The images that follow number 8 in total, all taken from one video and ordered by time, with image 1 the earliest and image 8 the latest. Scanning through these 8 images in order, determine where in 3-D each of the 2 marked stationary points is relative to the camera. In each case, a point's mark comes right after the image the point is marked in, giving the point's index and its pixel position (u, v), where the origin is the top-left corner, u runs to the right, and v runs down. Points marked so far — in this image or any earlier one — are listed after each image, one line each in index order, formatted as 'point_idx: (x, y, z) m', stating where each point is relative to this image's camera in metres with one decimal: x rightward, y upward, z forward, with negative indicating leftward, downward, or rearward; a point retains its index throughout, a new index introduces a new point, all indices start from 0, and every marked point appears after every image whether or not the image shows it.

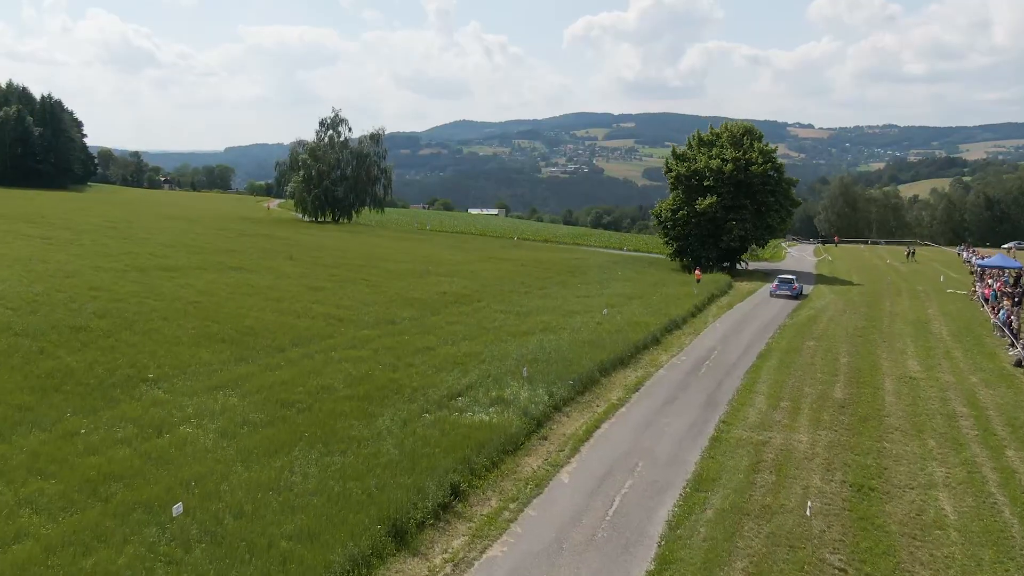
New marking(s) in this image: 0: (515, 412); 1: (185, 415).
0: (0.0, -2.1, +15.9) m
1: (-5.5, -2.1, +15.8) m
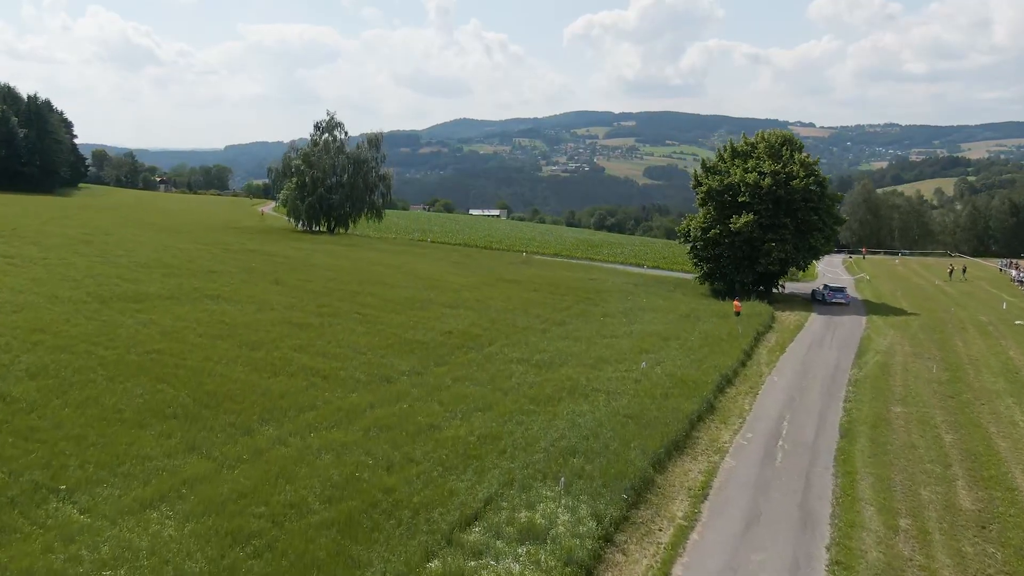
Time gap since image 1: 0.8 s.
0: (+0.5, -3.3, +11.5) m
1: (-5.0, -3.3, +11.4) m
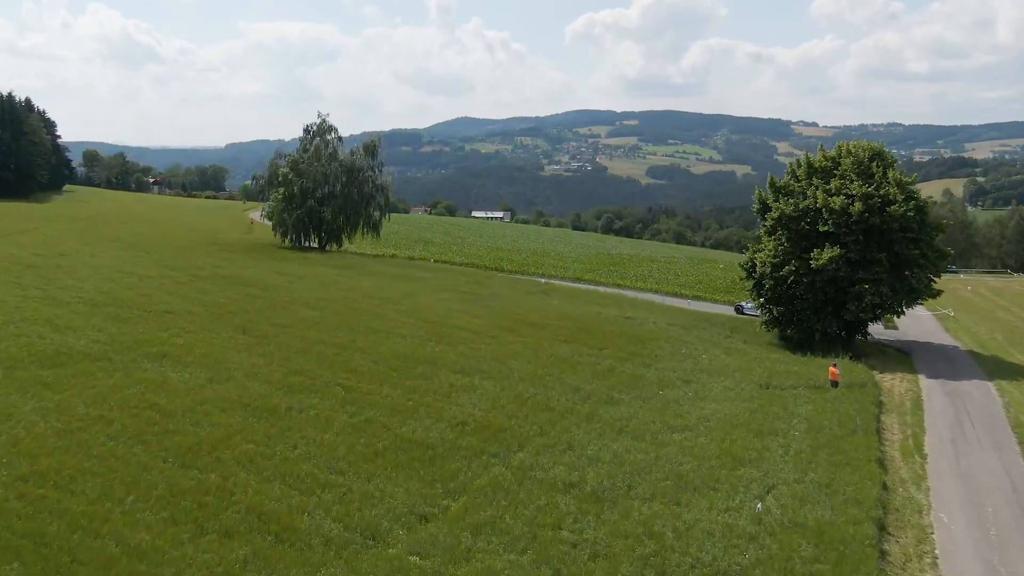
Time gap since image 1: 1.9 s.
0: (+1.3, -4.9, +4.1) m
1: (-4.3, -4.9, +3.9) m
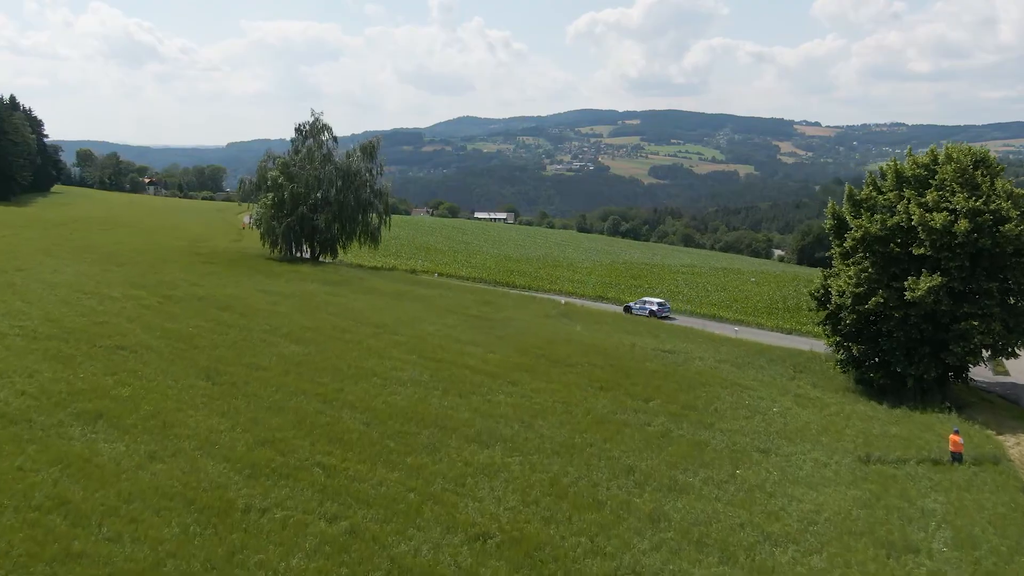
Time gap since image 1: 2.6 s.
0: (+1.9, -5.9, -1.5) m
1: (-3.7, -5.9, -1.6) m
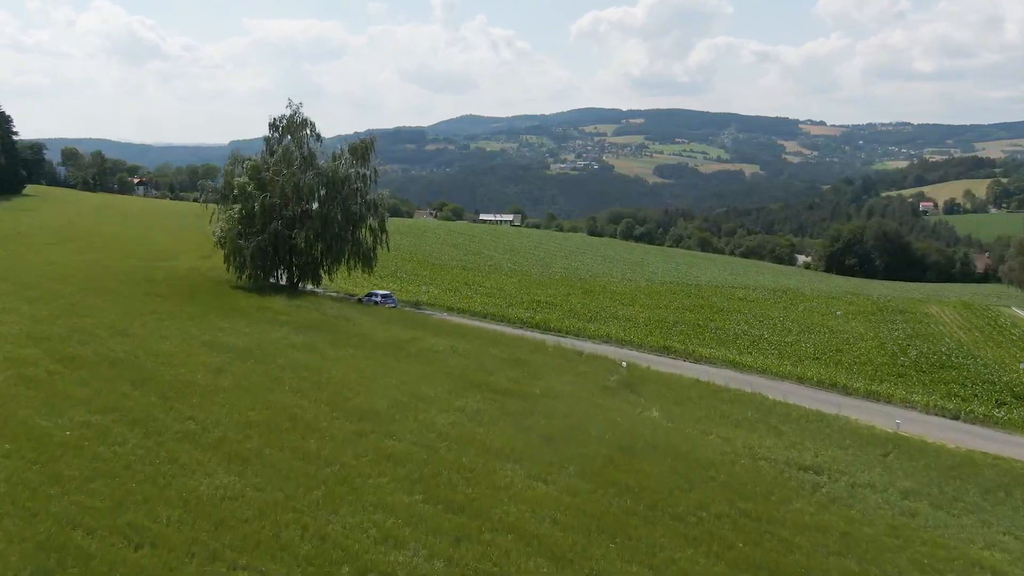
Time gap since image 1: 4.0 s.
0: (+3.0, -7.7, -12.8) m
1: (-2.5, -7.6, -12.9) m
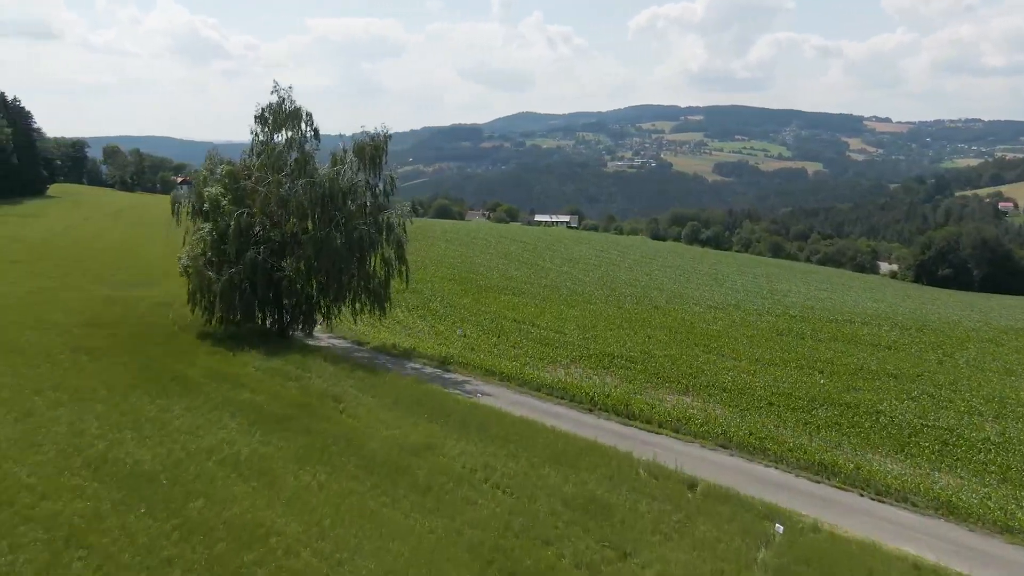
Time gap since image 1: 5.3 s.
0: (+1.8, -9.6, -25.0) m
1: (-3.7, -9.6, -24.9) m
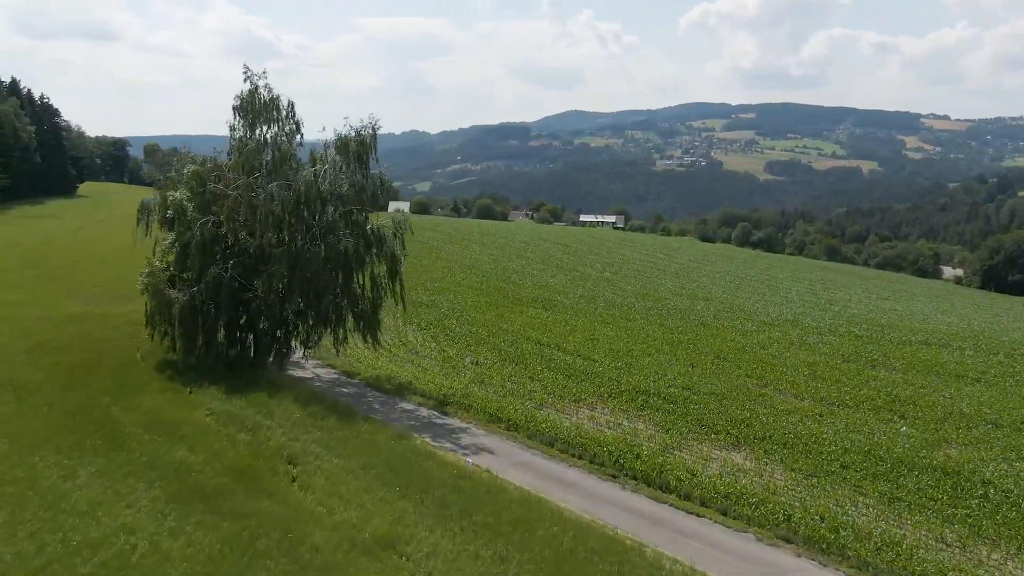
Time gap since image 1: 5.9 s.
0: (-0.8, -10.4, -30.6) m
1: (-6.3, -10.3, -30.1) m
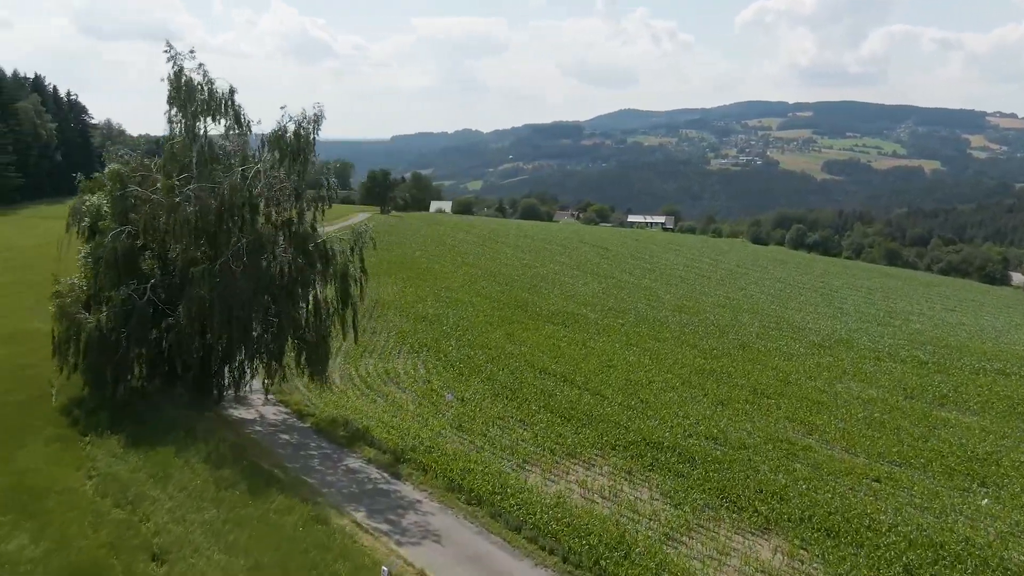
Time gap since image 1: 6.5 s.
0: (-4.7, -11.2, -35.8) m
1: (-10.2, -11.0, -35.0) m
